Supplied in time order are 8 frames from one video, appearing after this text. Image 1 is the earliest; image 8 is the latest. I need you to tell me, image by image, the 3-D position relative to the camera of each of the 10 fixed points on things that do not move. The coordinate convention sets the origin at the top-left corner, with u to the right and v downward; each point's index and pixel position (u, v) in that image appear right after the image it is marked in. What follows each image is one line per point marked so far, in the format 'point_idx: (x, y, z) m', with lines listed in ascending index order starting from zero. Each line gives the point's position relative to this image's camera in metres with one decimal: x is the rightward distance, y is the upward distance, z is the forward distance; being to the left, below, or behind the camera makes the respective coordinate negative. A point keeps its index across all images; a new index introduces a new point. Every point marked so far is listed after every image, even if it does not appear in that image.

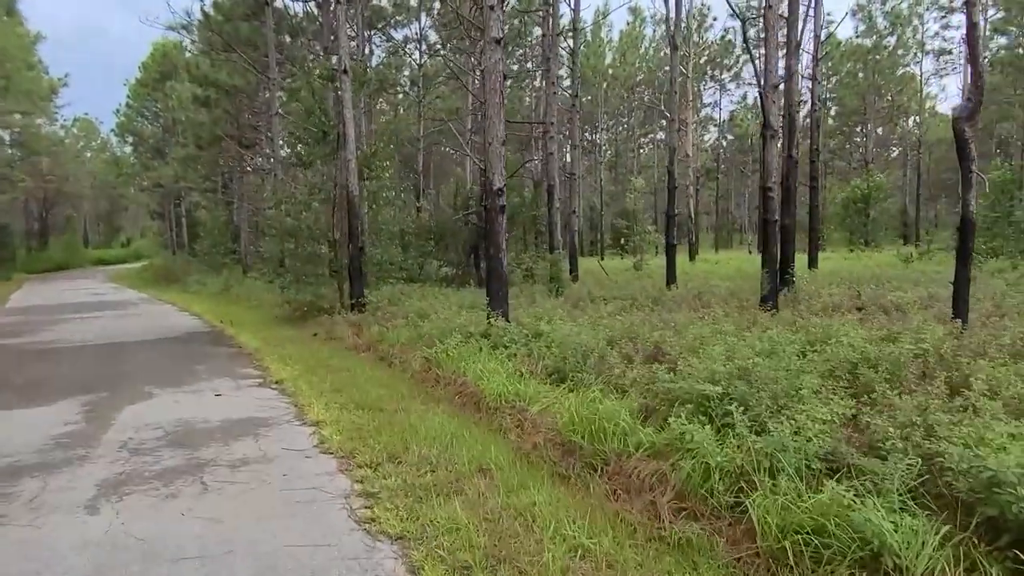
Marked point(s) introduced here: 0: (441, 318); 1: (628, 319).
0: (-1.2, -0.5, +11.8) m
1: (+1.9, -0.5, +12.3) m
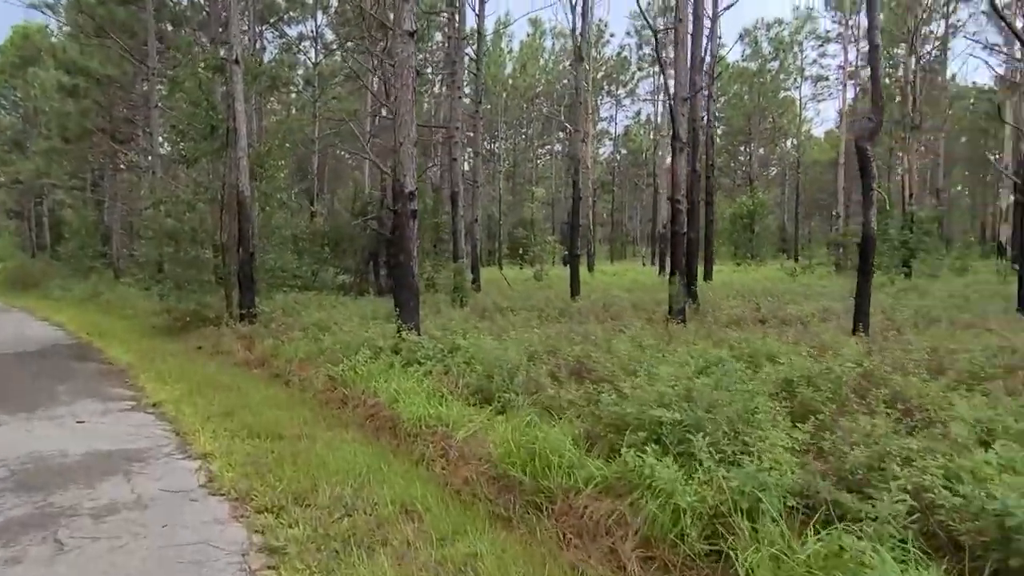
0: (-2.5, -0.7, +10.9) m
1: (+0.5, -0.7, +11.8) m
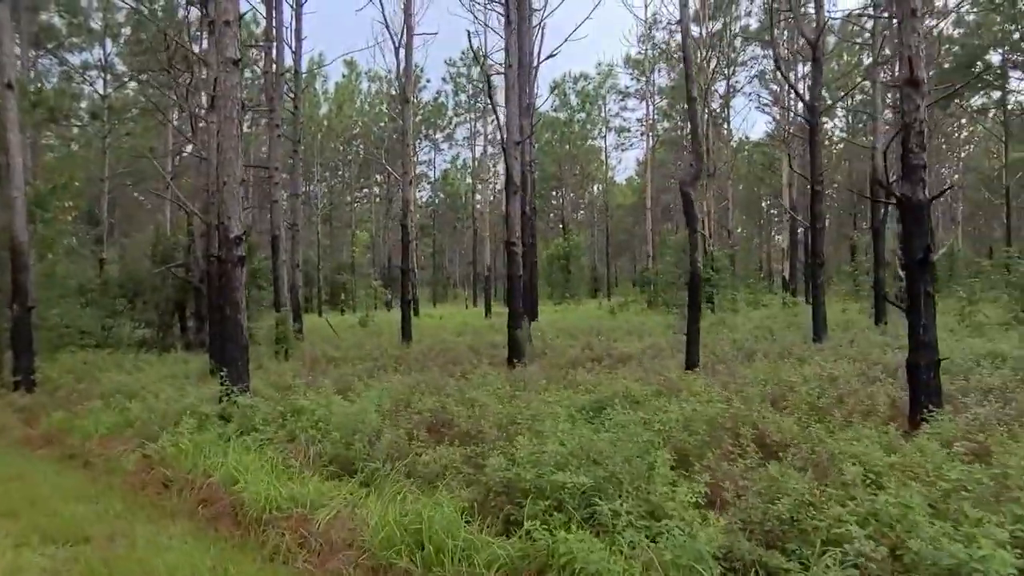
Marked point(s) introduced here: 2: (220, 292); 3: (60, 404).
0: (-4.6, -1.4, +9.4) m
1: (-1.9, -1.5, +11.0) m
2: (-3.7, -0.1, +9.1) m
3: (-6.4, -1.6, +10.3) m
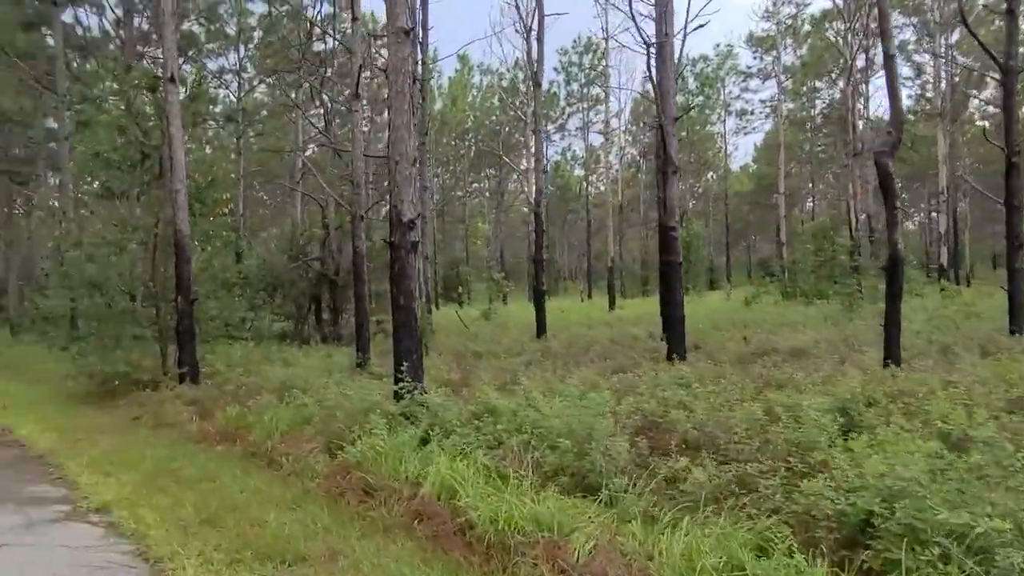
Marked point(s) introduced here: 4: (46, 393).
0: (-2.3, -1.3, +8.9) m
1: (+0.6, -1.3, +10.2) m
2: (-1.4, +0.1, +8.5) m
3: (-3.9, -1.5, +10.1) m
4: (-8.9, -2.0, +13.8) m
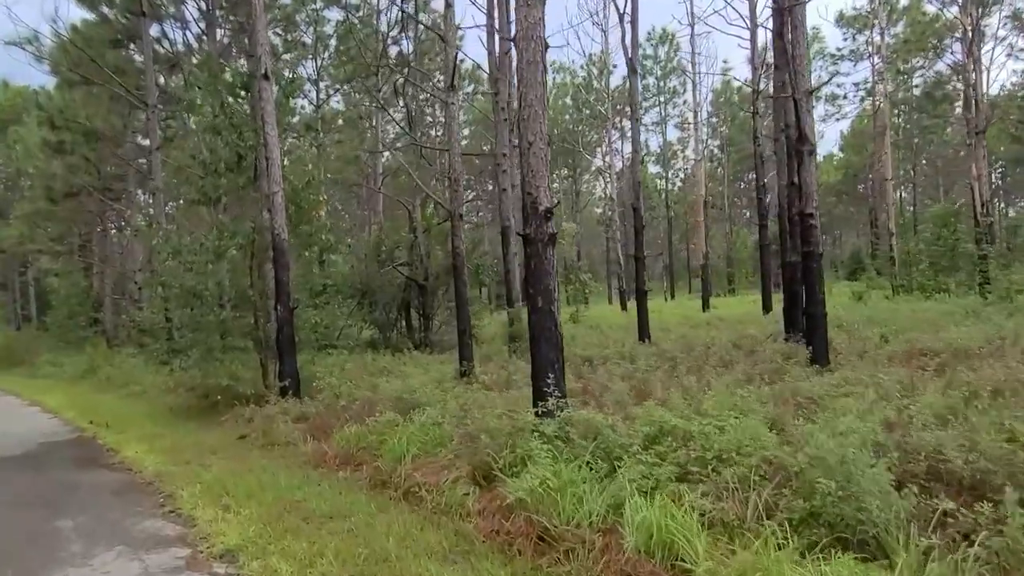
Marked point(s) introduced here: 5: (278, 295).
0: (-0.6, -1.3, +7.9) m
1: (+2.4, -1.2, +8.9) m
2: (+0.2, +0.1, +7.4) m
3: (-2.1, -1.6, +9.2) m
4: (-6.7, -2.2, +13.4) m
5: (-4.0, -0.1, +12.2) m
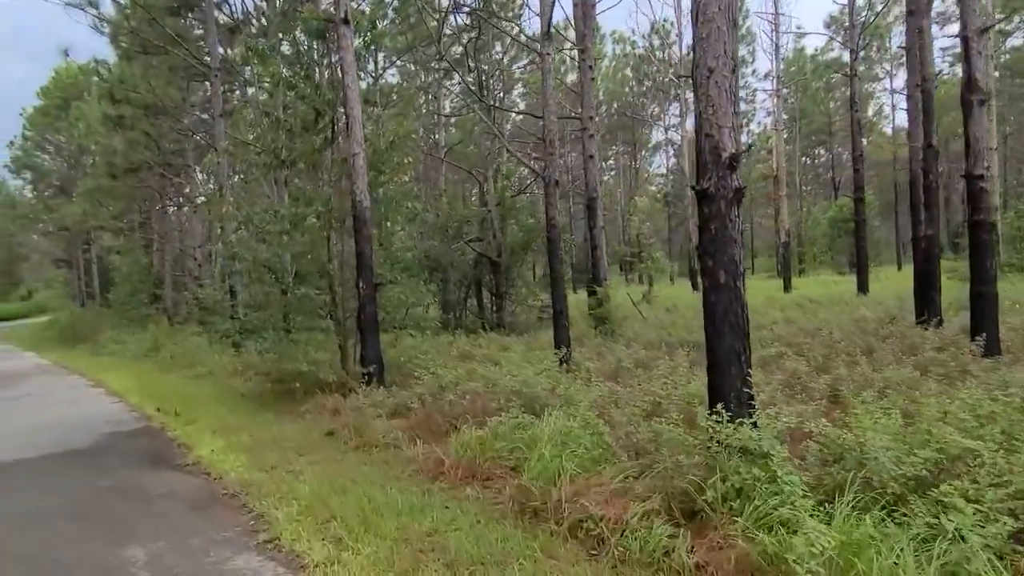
0: (+0.8, -1.1, +6.3) m
1: (+3.8, -1.0, +7.1) m
2: (+1.6, +0.3, +5.7) m
3: (-0.7, -1.3, +7.7) m
4: (-5.0, -1.8, +12.2) m
5: (-2.3, +0.3, +10.8) m
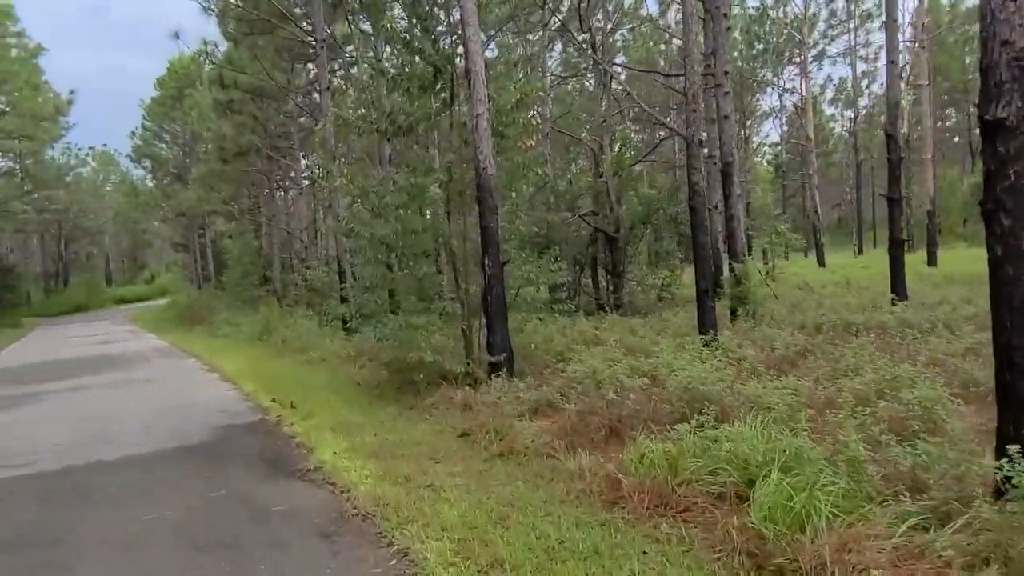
0: (+2.1, -0.9, +4.8) m
1: (+5.2, -0.7, +5.2) m
2: (+2.8, +0.5, +4.1) m
3: (+0.9, -1.1, +6.4) m
4: (-2.8, -1.5, +11.4) m
5: (-0.4, +0.6, +9.7) m
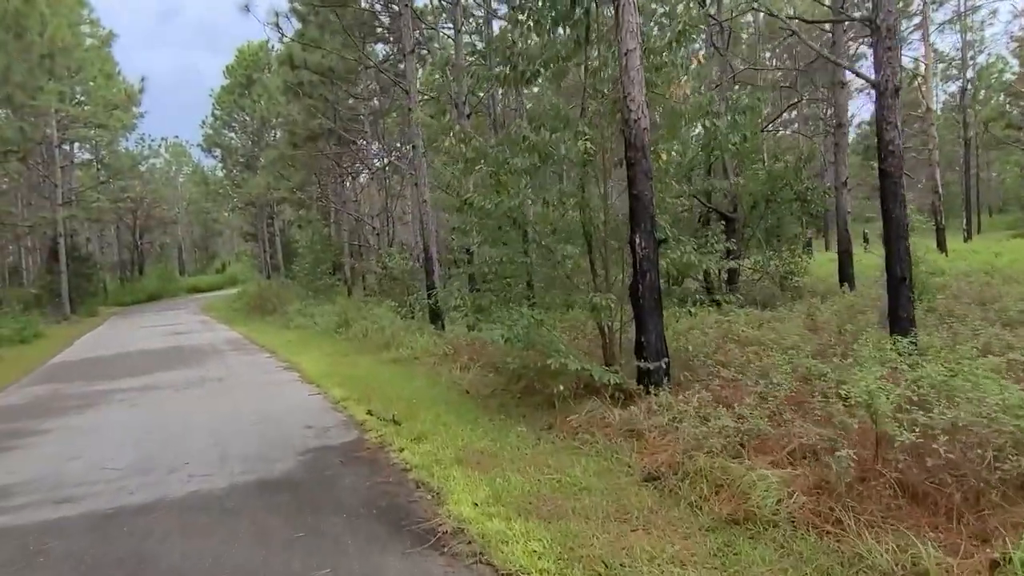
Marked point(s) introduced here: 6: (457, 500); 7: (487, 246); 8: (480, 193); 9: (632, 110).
0: (+3.3, -0.8, +2.6) m
1: (+6.5, -0.7, +2.7) m
2: (+4.0, +0.5, +1.8) m
3: (+2.2, -1.0, +4.3) m
4: (-1.0, -1.3, +9.5) m
5: (+1.3, +0.7, +7.6) m
6: (-0.4, -1.5, +5.0) m
7: (-0.3, +0.5, +8.3) m
8: (-0.4, +1.1, +8.2) m
9: (+1.2, +1.8, +7.5) m
